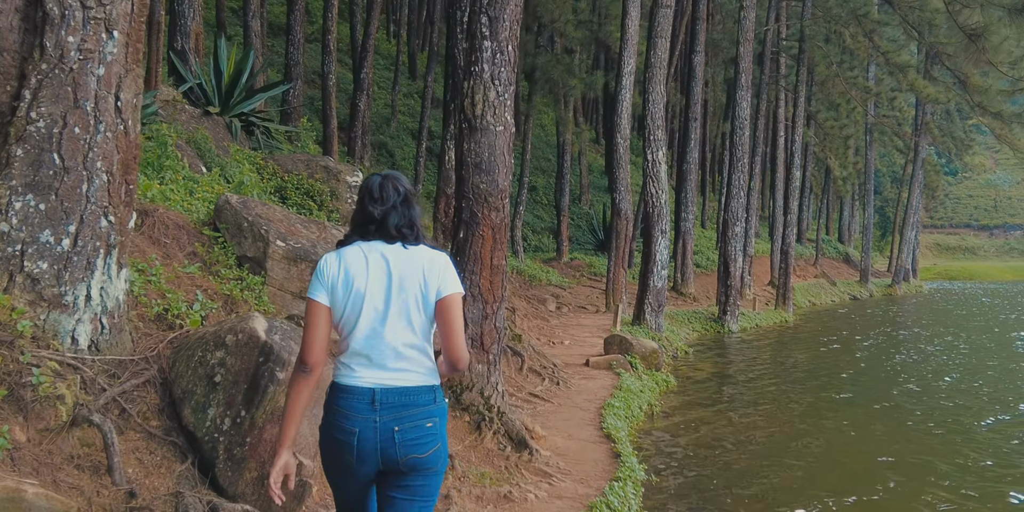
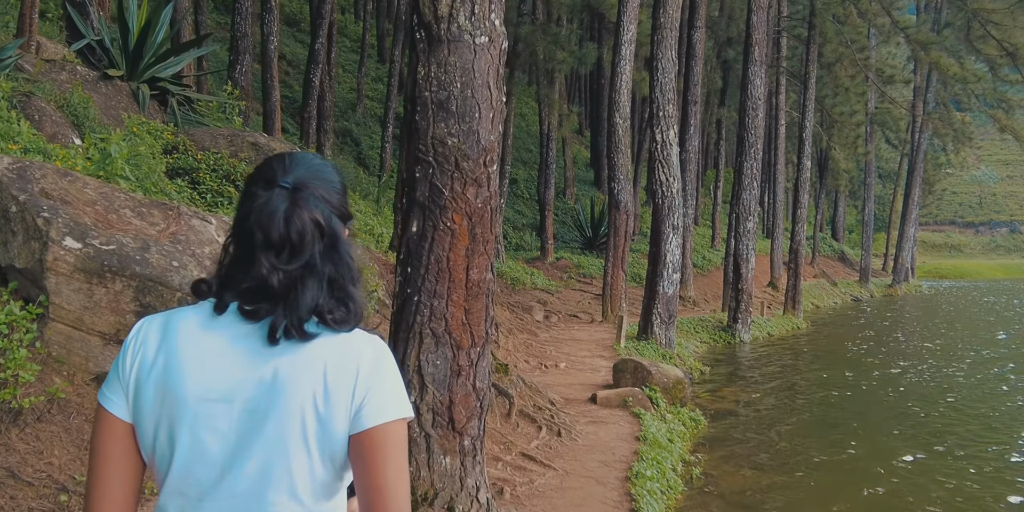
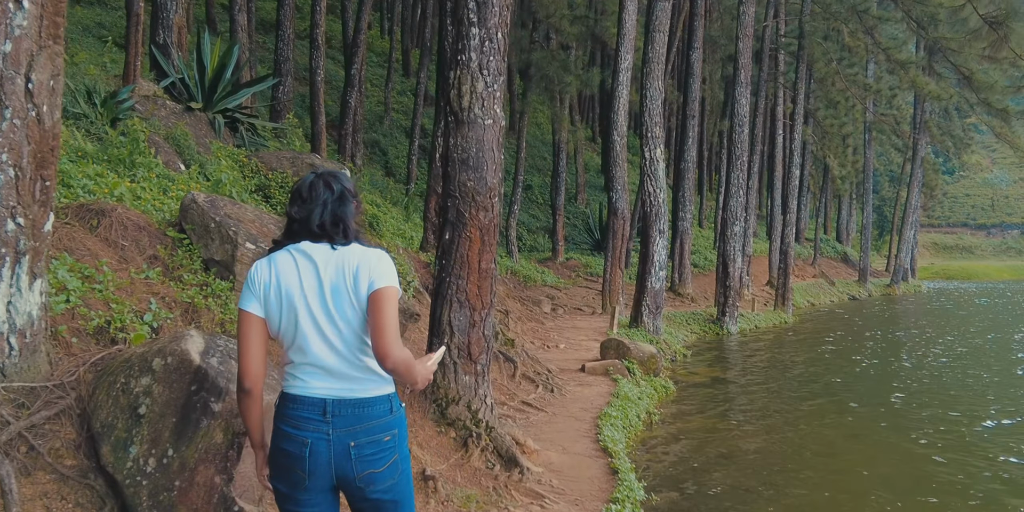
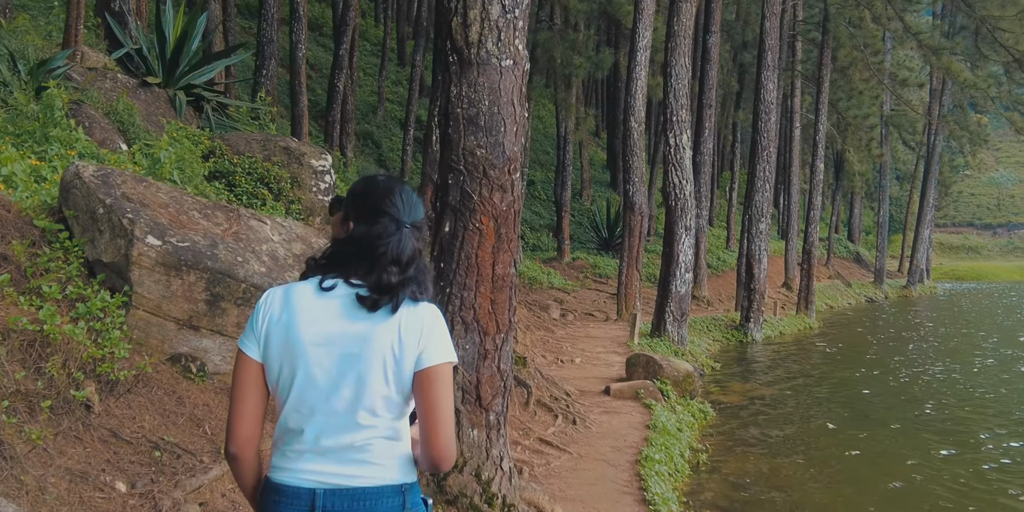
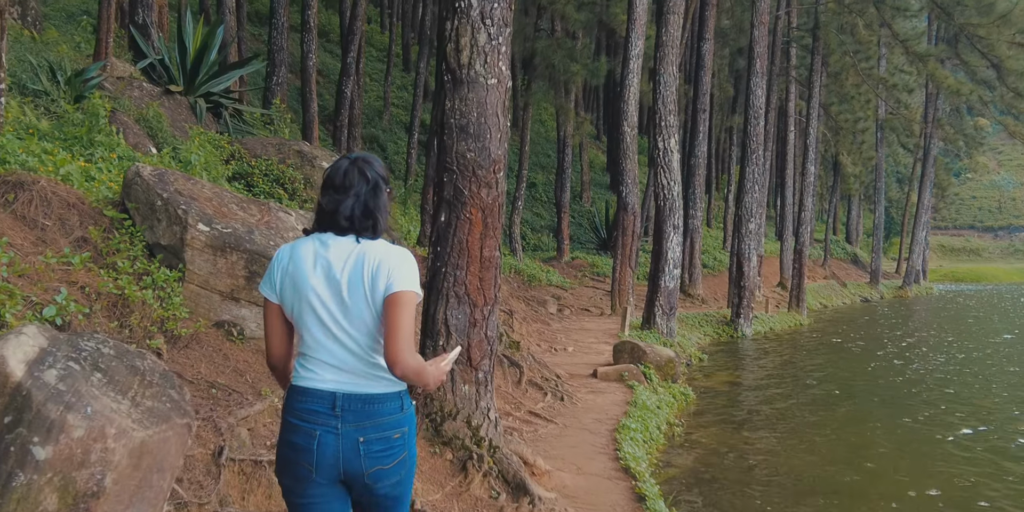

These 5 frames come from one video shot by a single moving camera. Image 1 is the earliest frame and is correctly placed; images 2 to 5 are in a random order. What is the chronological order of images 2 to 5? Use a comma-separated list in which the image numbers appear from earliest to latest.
3, 5, 4, 2
